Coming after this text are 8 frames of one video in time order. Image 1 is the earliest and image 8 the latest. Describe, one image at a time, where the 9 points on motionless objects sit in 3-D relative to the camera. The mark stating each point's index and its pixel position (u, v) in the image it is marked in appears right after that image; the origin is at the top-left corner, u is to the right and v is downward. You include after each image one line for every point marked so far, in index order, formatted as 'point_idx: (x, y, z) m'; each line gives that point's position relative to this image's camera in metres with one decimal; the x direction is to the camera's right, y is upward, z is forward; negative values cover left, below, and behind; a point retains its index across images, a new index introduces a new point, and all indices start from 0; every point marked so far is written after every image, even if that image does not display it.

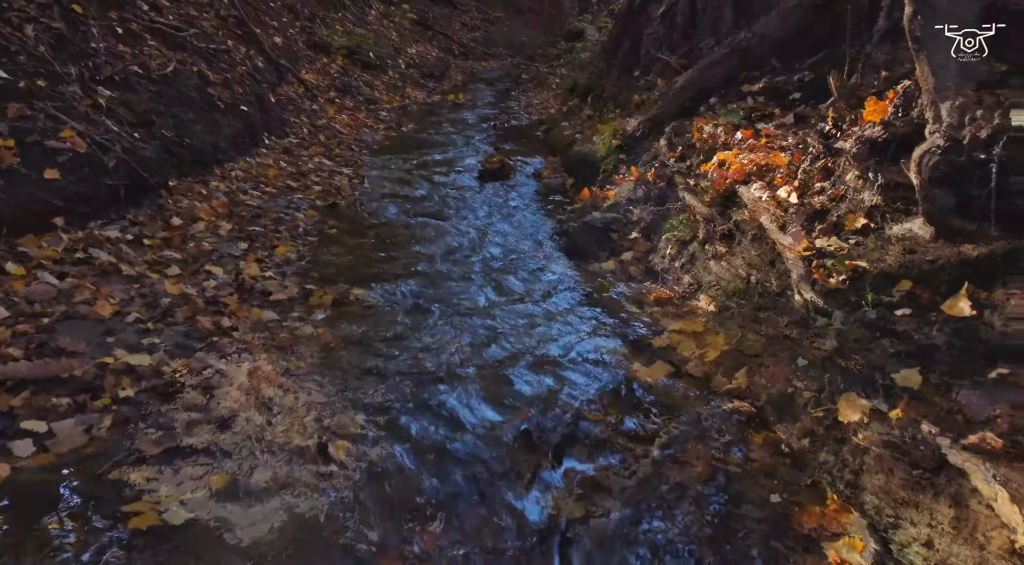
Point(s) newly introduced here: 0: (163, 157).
0: (-3.4, +1.2, +6.6) m
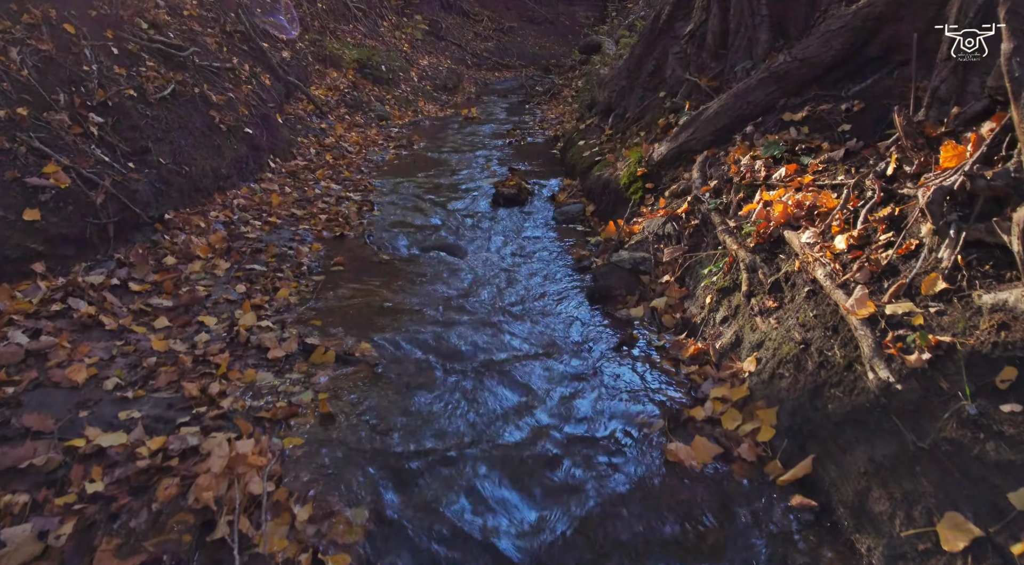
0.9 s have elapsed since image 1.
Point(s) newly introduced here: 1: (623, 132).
0: (-3.3, +0.9, +6.2) m
1: (+1.4, +1.9, +8.5) m
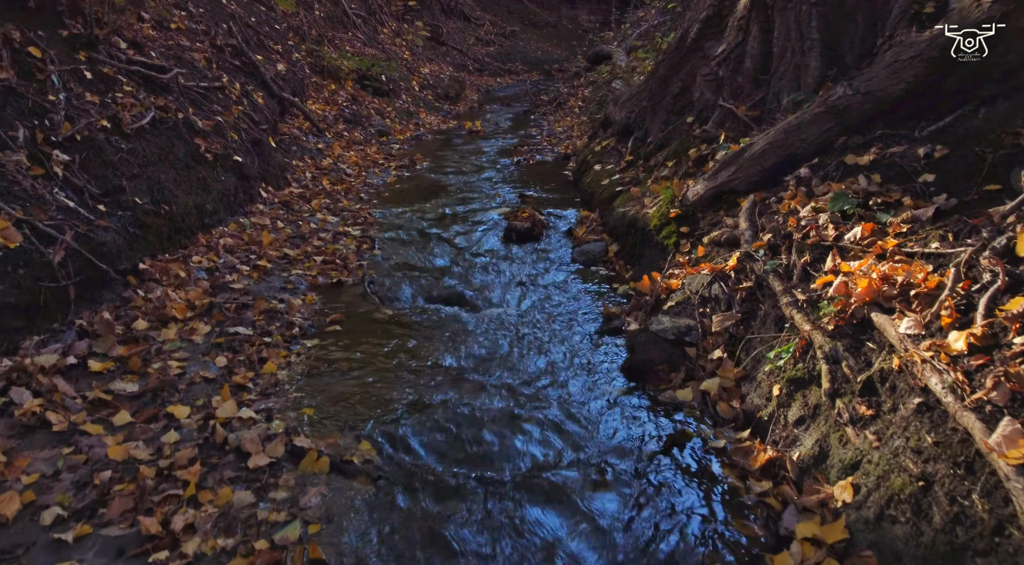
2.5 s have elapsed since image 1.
0: (-3.1, +0.4, +5.5) m
1: (+1.6, +1.4, +7.8) m
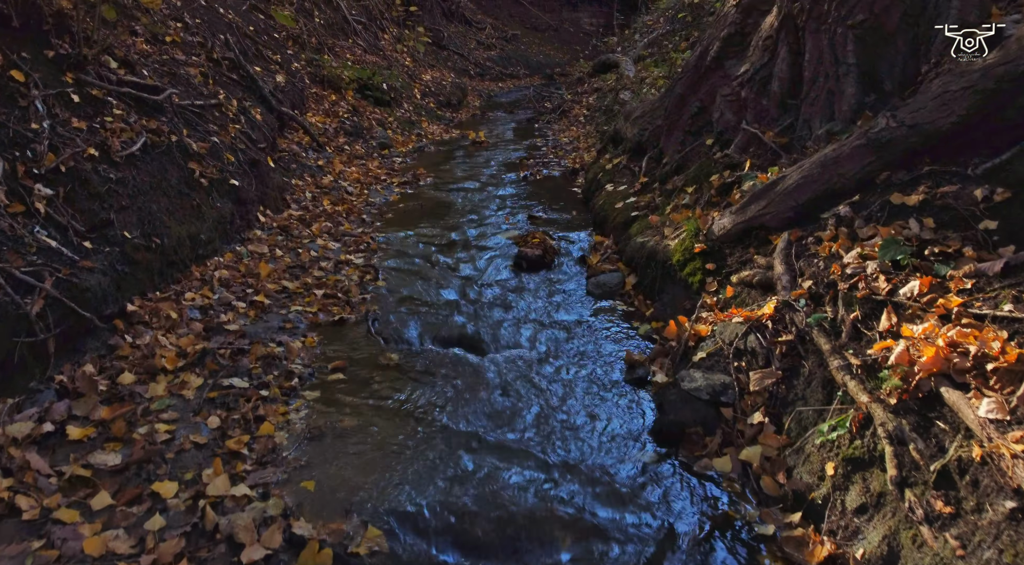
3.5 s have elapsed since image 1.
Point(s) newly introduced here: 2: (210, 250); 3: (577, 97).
0: (-3.0, +0.1, +5.2) m
1: (+1.7, +1.1, +7.5) m
2: (-2.9, +0.3, +6.4) m
3: (+2.0, +5.5, +19.8) m
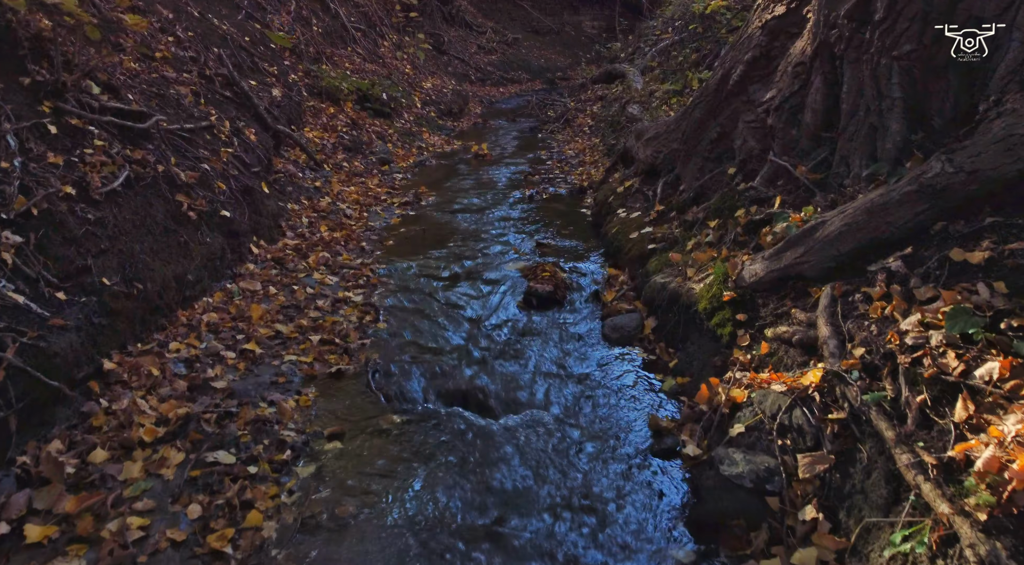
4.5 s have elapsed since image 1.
0: (-2.9, -0.3, +4.7) m
1: (+1.8, +0.7, +7.0) m
2: (-2.8, -0.1, +6.0) m
3: (+2.0, +5.1, +19.4) m
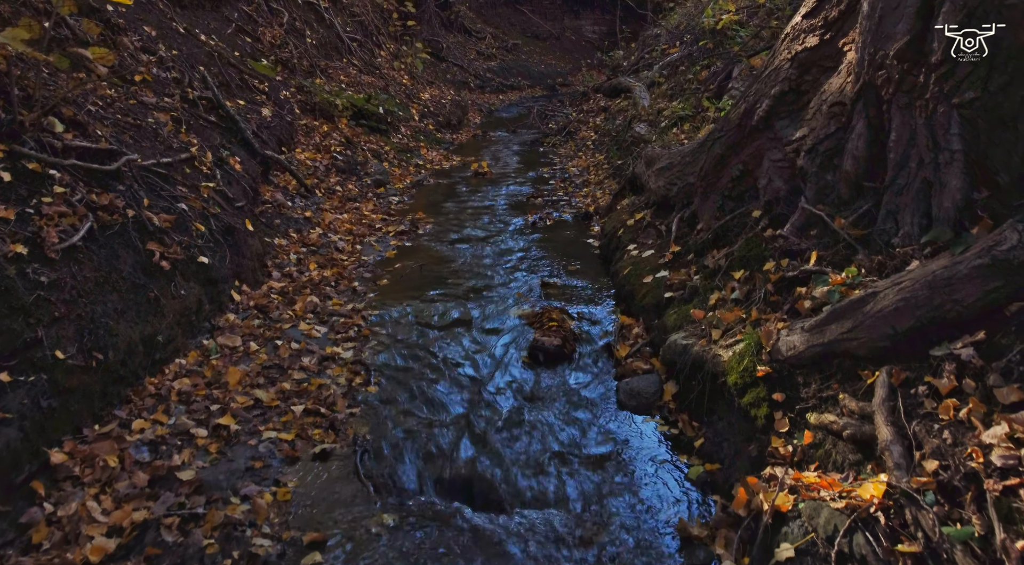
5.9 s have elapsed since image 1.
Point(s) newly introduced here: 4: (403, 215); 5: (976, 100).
0: (-2.9, -0.8, +4.2) m
1: (+1.8, +0.3, +6.5) m
2: (-2.8, -0.6, +5.4) m
3: (+2.0, +4.6, +18.9) m
4: (-1.8, +1.1, +11.1) m
5: (+2.7, +1.1, +3.9) m
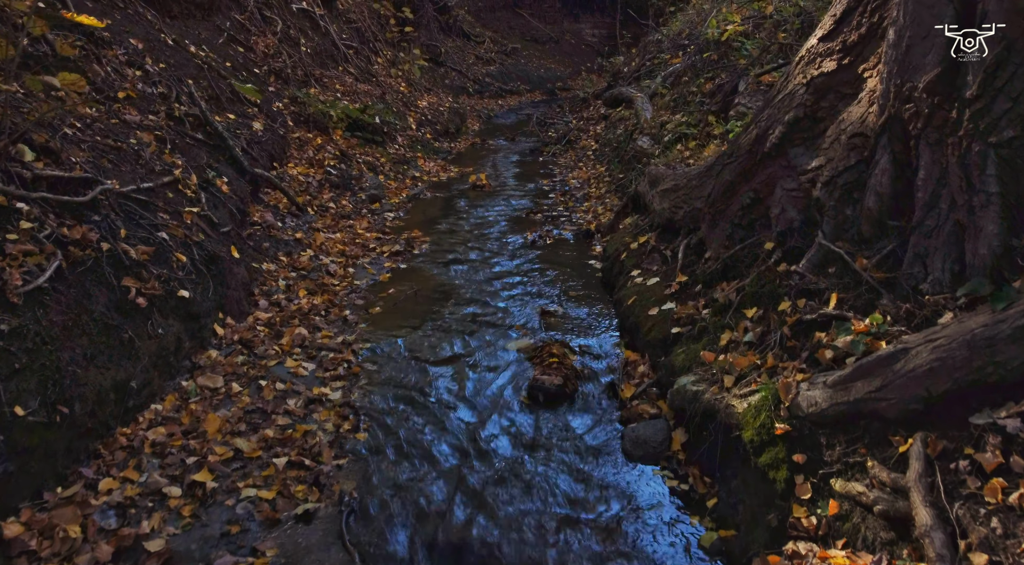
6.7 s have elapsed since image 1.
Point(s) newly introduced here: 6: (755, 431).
0: (-2.9, -1.1, +3.8) m
1: (+1.8, -0.1, +6.1) m
2: (-2.8, -0.9, +5.1) m
3: (+2.0, +4.3, +18.5) m
4: (-1.8, +0.8, +10.7) m
5: (+2.7, +0.8, +3.6) m
6: (+1.5, -0.9, +4.2) m
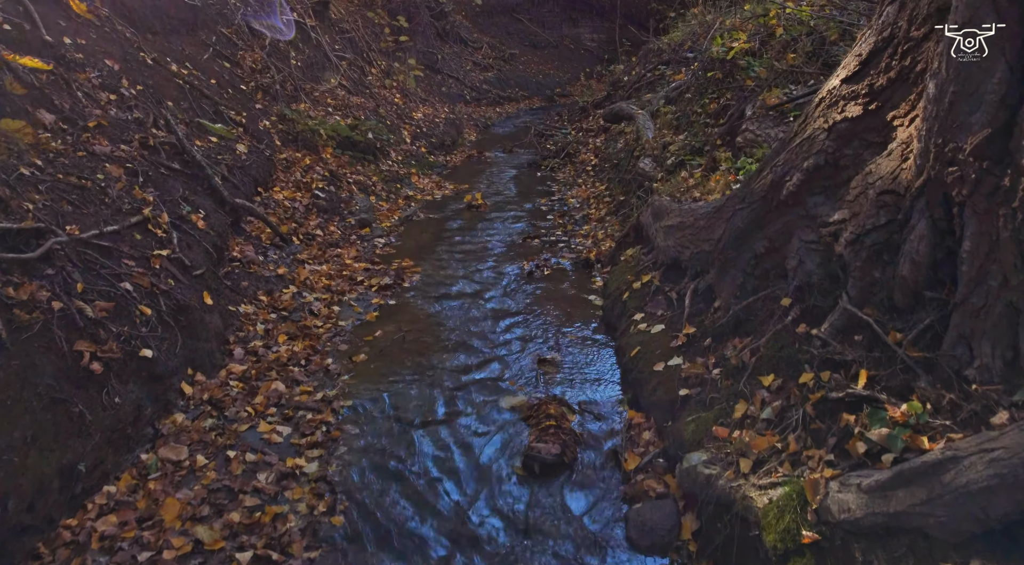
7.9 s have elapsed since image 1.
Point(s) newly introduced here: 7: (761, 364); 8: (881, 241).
0: (-2.9, -1.6, +3.3) m
1: (+1.7, -0.5, +5.6) m
2: (-2.8, -1.3, +4.5) m
3: (+1.9, +3.8, +18.0) m
4: (-1.9, +0.3, +10.2) m
5: (+2.7, +0.3, +3.1) m
6: (+1.5, -1.4, +3.7) m
7: (+1.8, -0.6, +5.0) m
8: (+2.4, +0.3, +4.3) m
